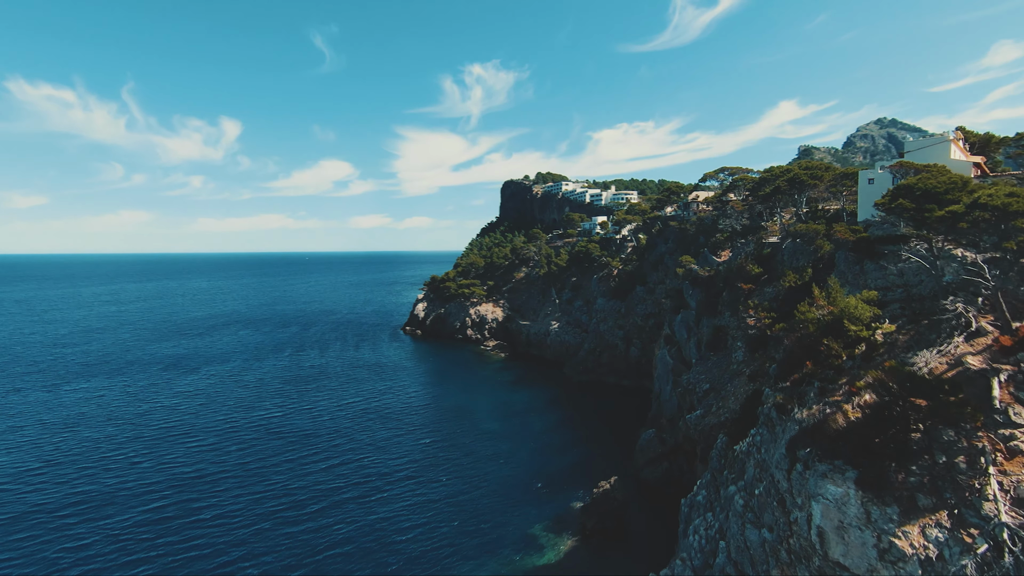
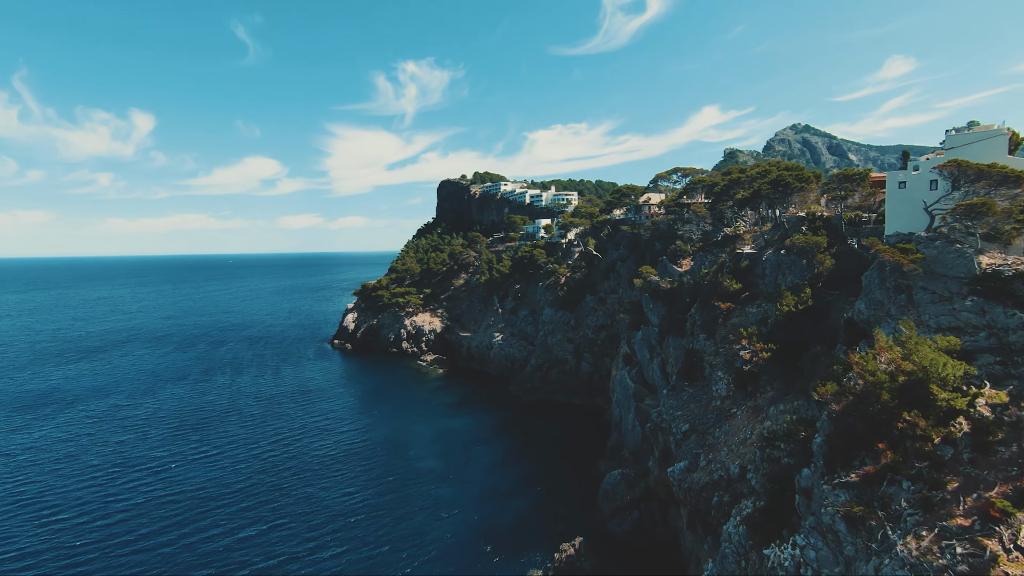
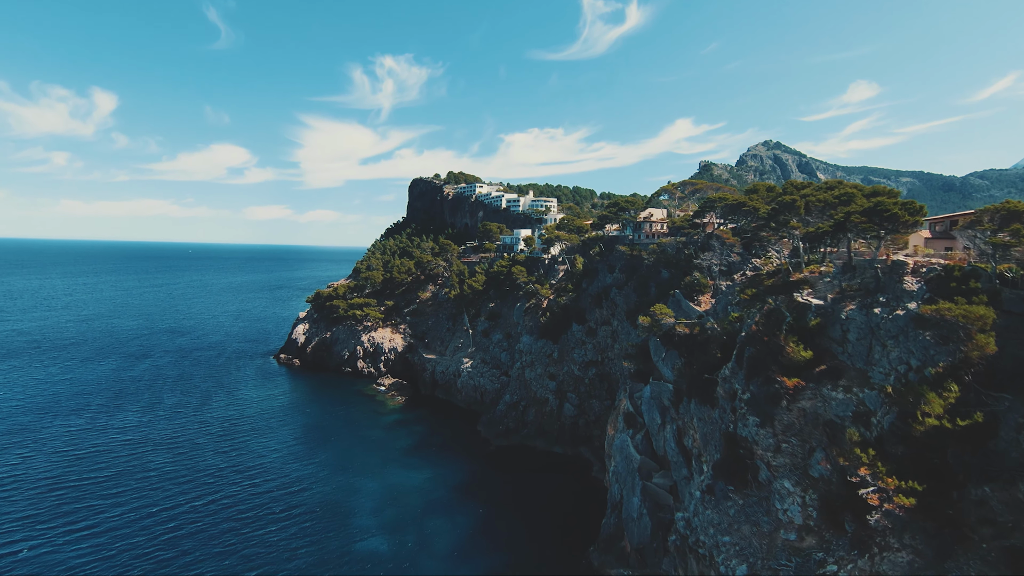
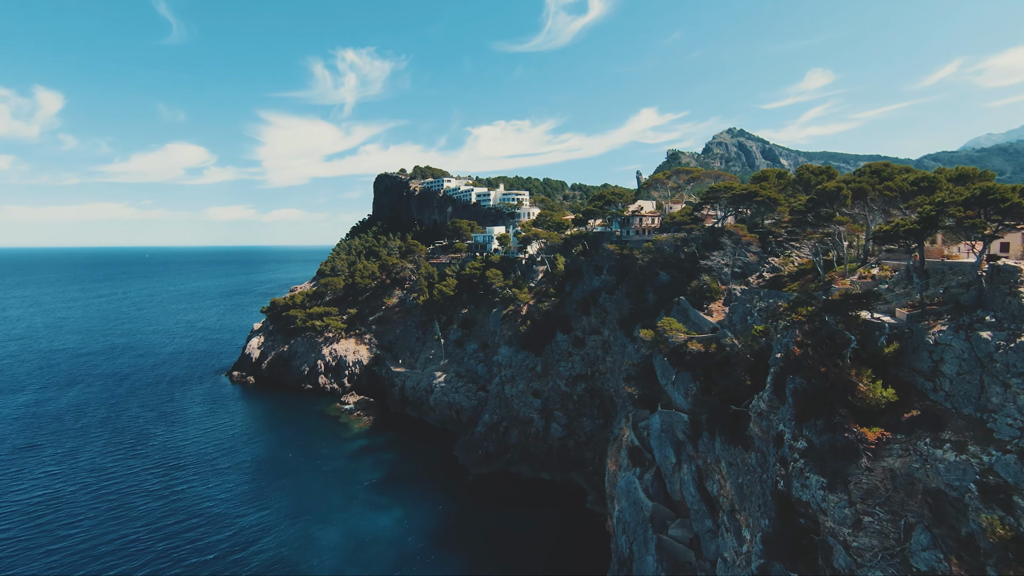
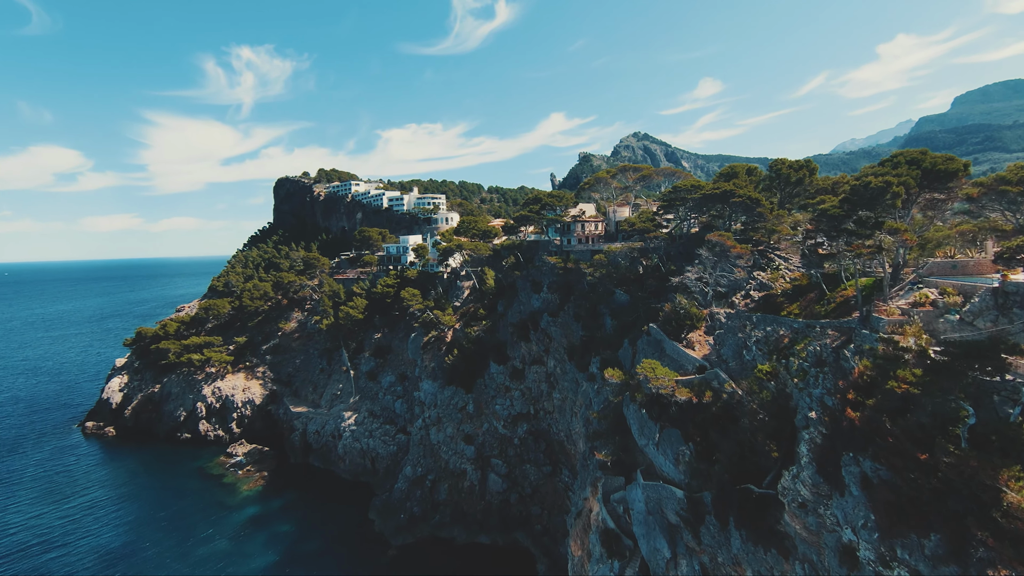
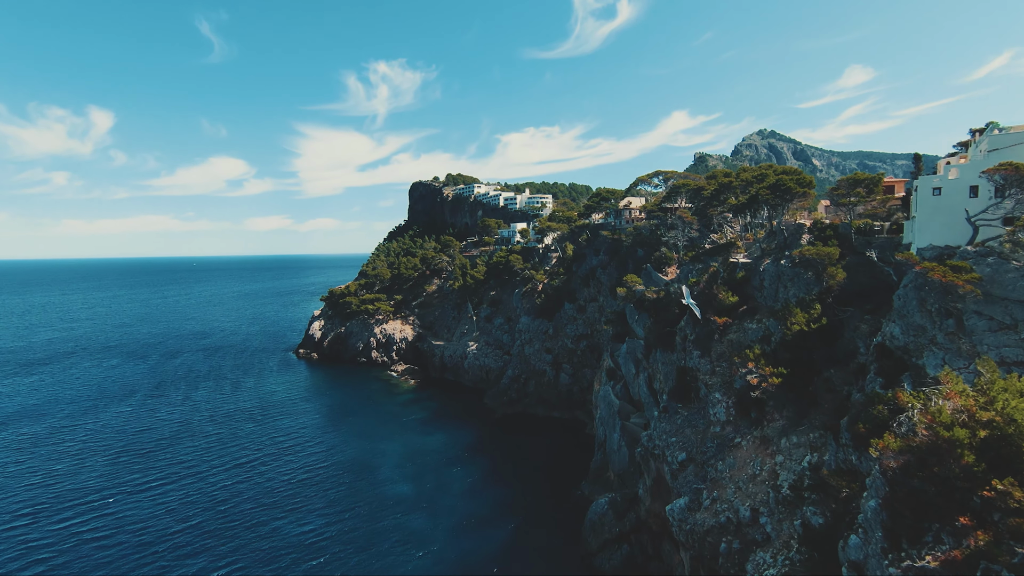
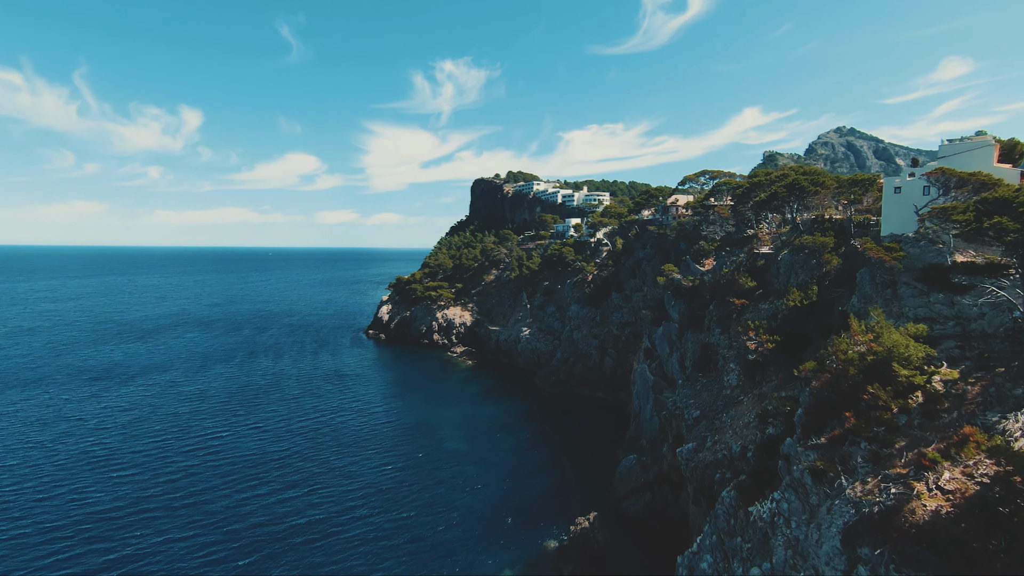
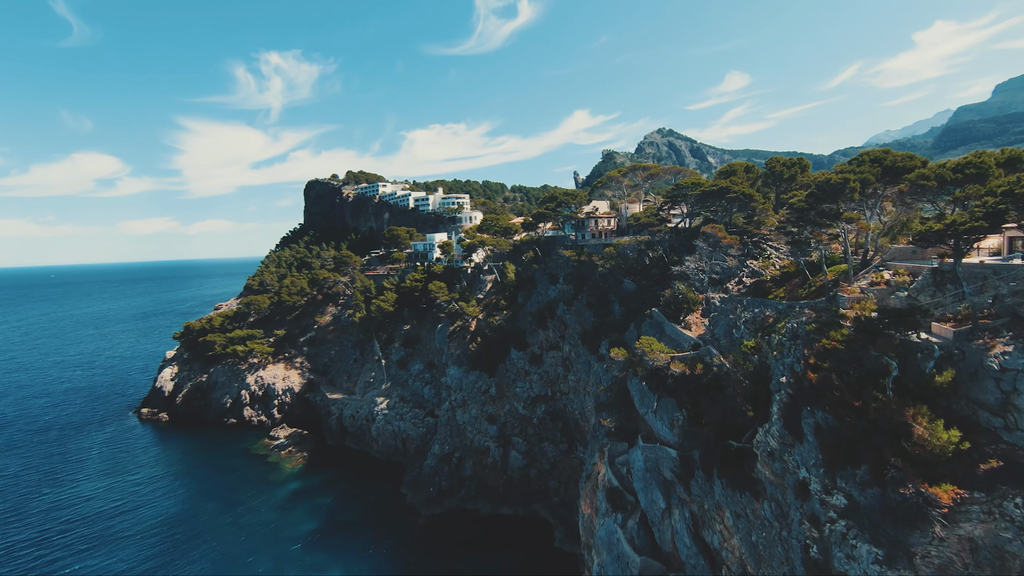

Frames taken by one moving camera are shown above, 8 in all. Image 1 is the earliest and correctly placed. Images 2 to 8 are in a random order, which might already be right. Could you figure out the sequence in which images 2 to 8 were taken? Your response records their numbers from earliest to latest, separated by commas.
7, 2, 6, 3, 4, 8, 5
